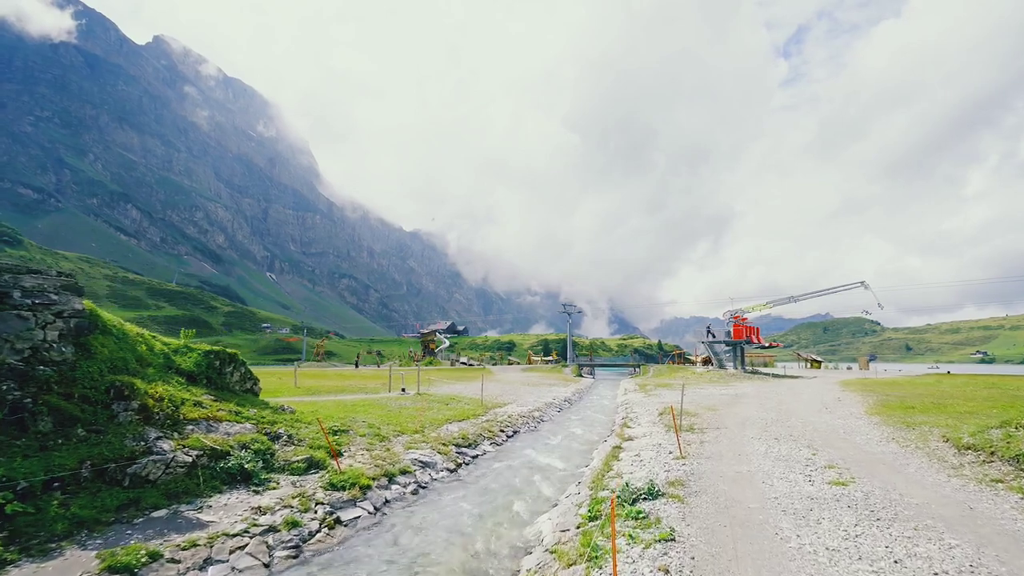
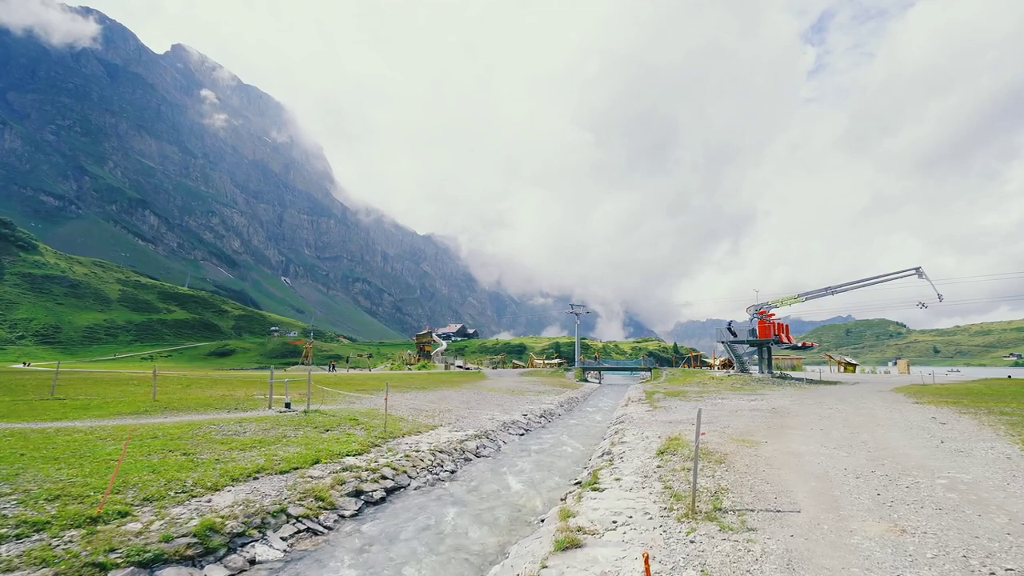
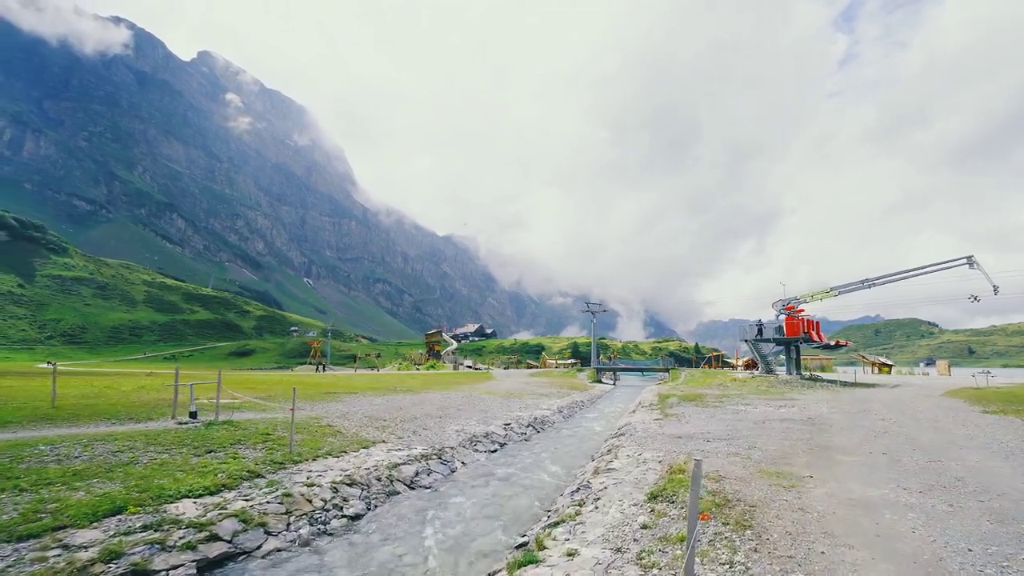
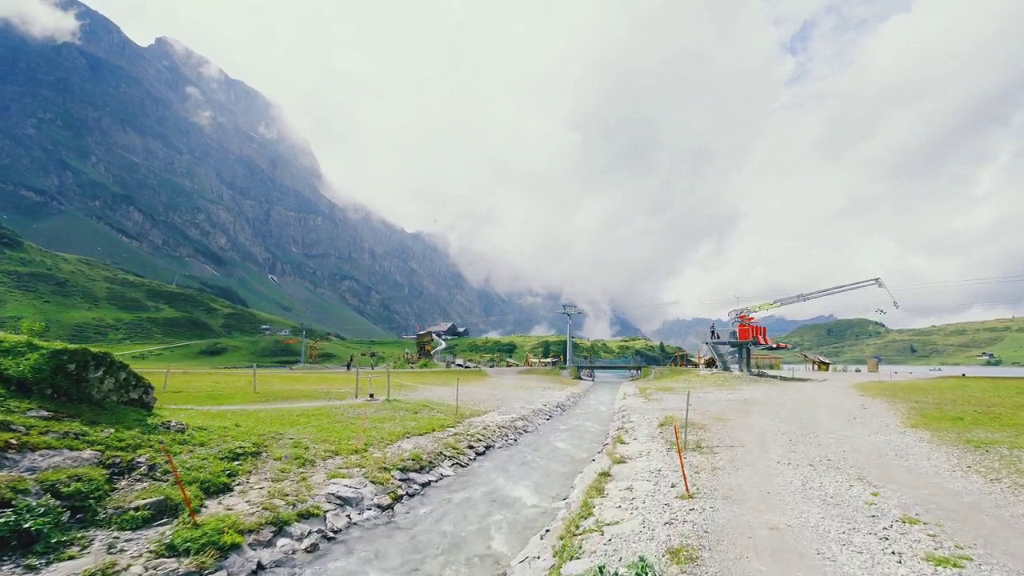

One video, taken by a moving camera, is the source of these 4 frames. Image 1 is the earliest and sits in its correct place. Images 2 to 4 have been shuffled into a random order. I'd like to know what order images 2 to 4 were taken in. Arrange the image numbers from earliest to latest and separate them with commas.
4, 2, 3
